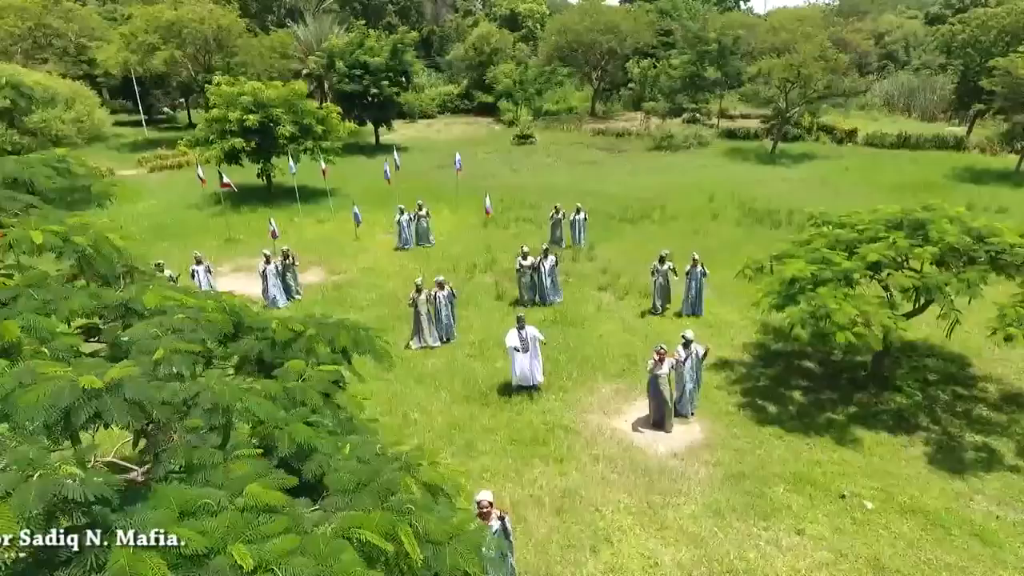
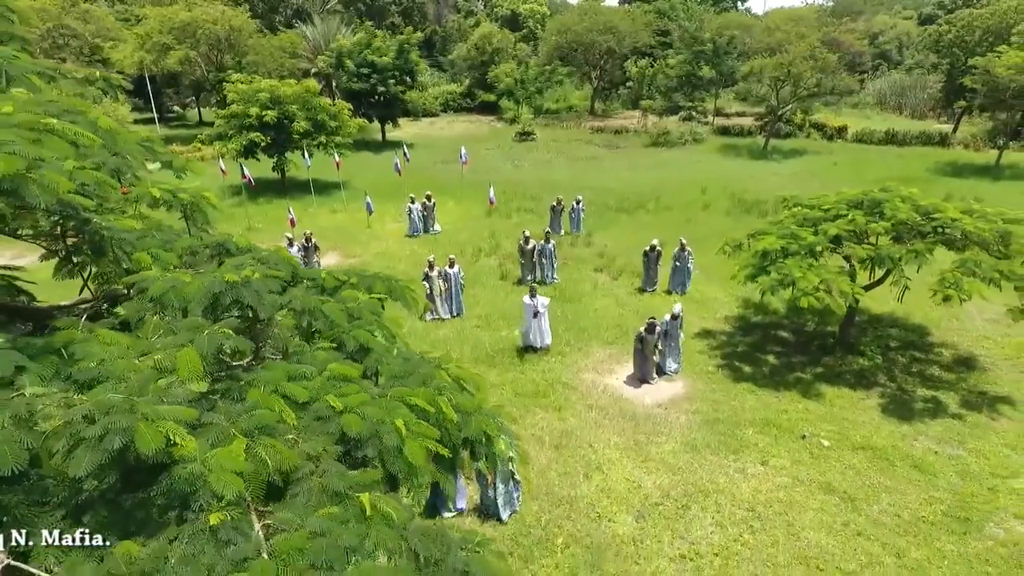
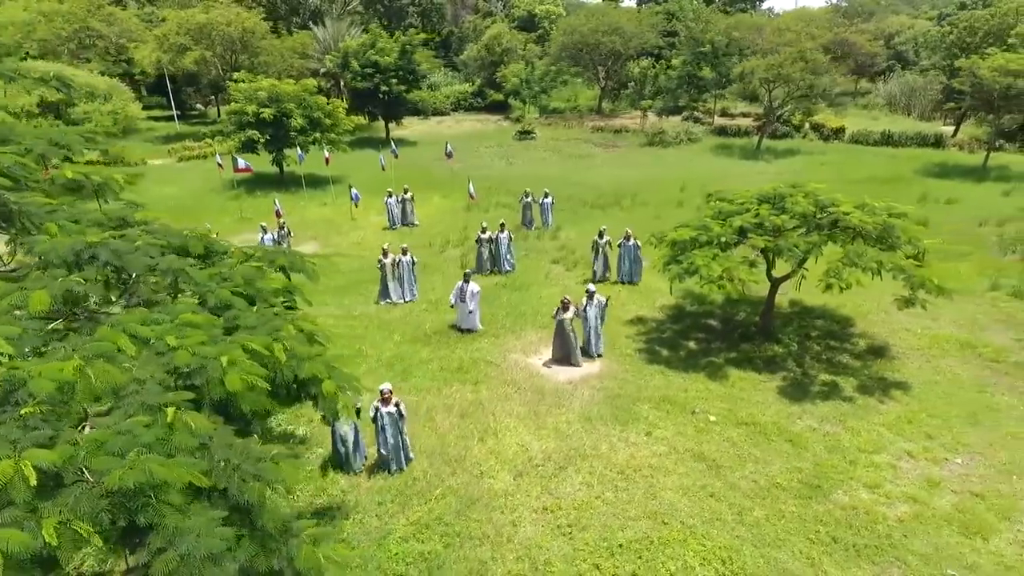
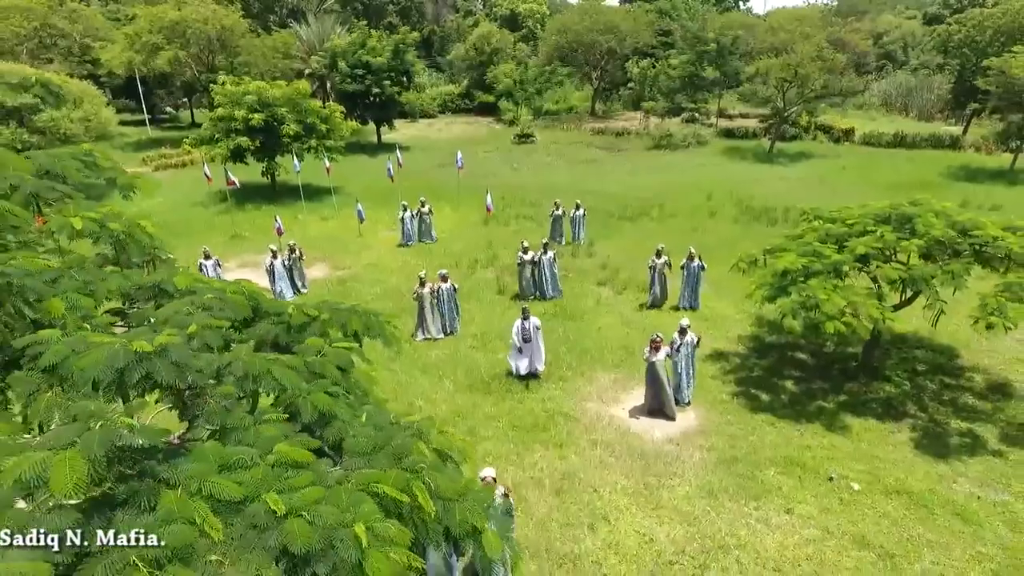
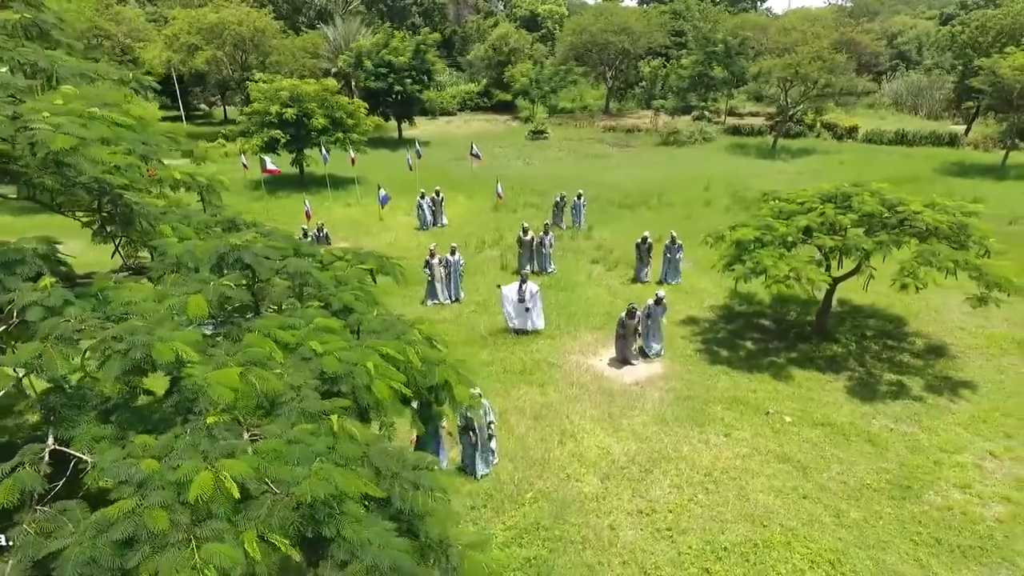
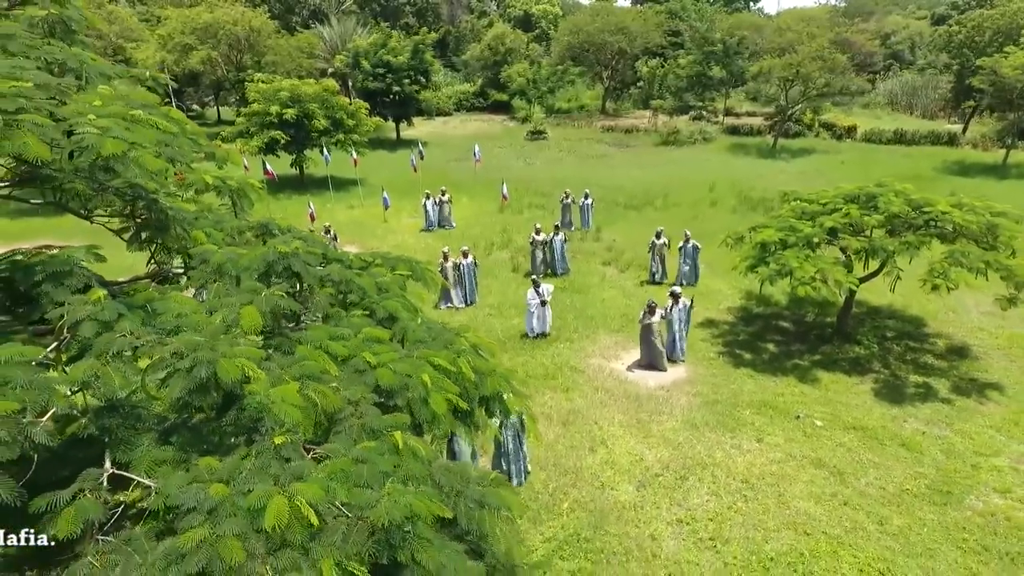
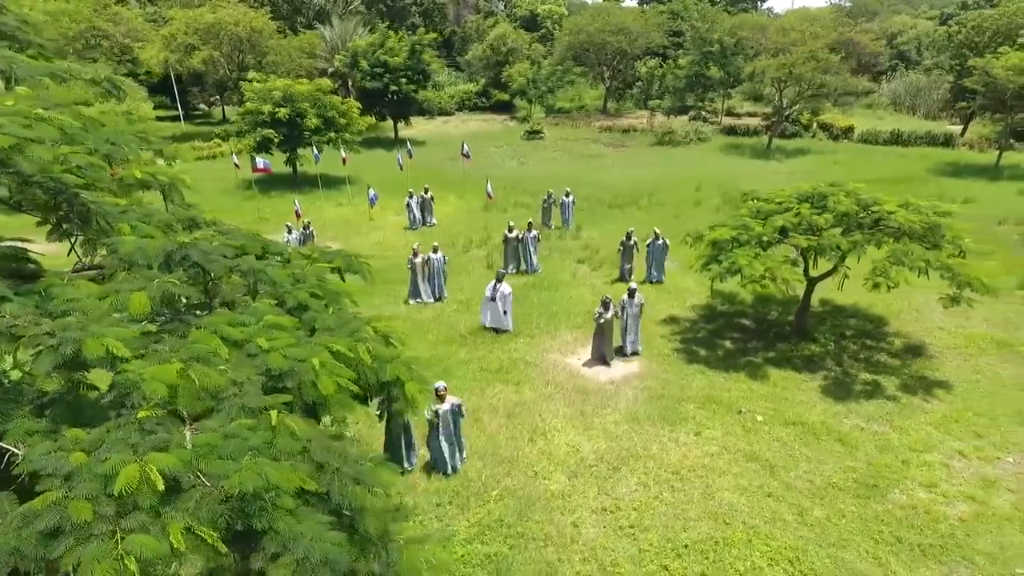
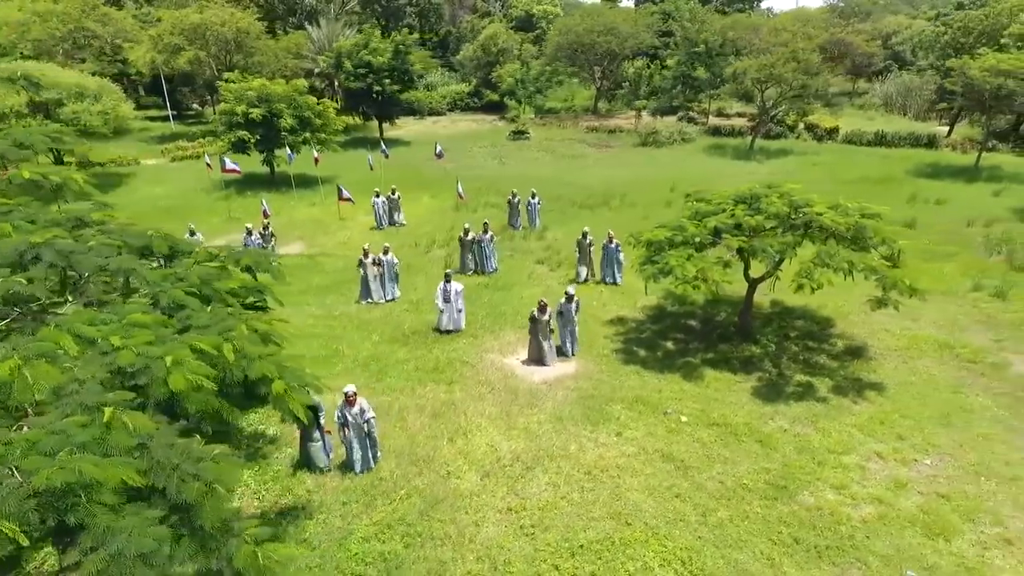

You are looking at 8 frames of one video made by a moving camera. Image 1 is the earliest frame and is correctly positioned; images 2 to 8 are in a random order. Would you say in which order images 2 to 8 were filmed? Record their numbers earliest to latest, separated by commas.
4, 2, 6, 5, 7, 3, 8
